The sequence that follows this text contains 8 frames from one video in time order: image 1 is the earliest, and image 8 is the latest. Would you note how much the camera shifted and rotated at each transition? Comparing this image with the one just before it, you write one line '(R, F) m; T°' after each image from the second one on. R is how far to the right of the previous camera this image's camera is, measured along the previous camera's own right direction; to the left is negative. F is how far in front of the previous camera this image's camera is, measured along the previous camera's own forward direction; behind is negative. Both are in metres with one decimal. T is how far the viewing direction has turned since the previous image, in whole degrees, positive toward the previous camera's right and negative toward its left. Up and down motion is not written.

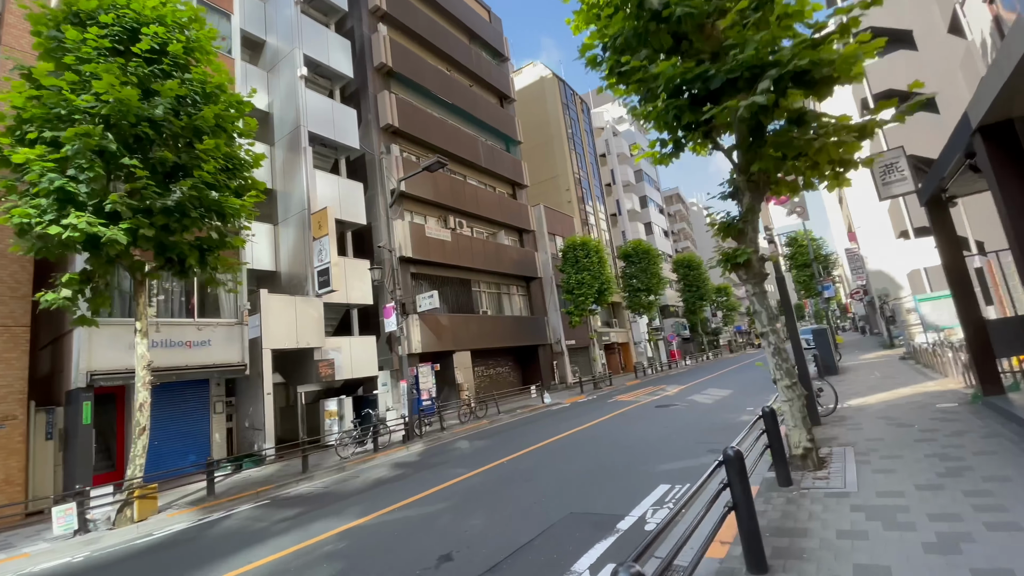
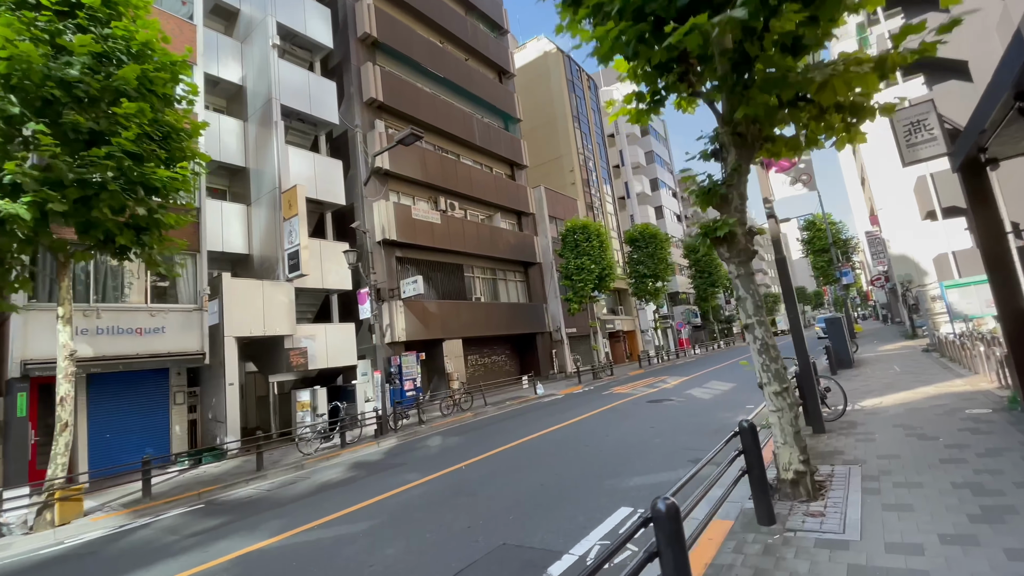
(+1.0, +1.2) m; -2°
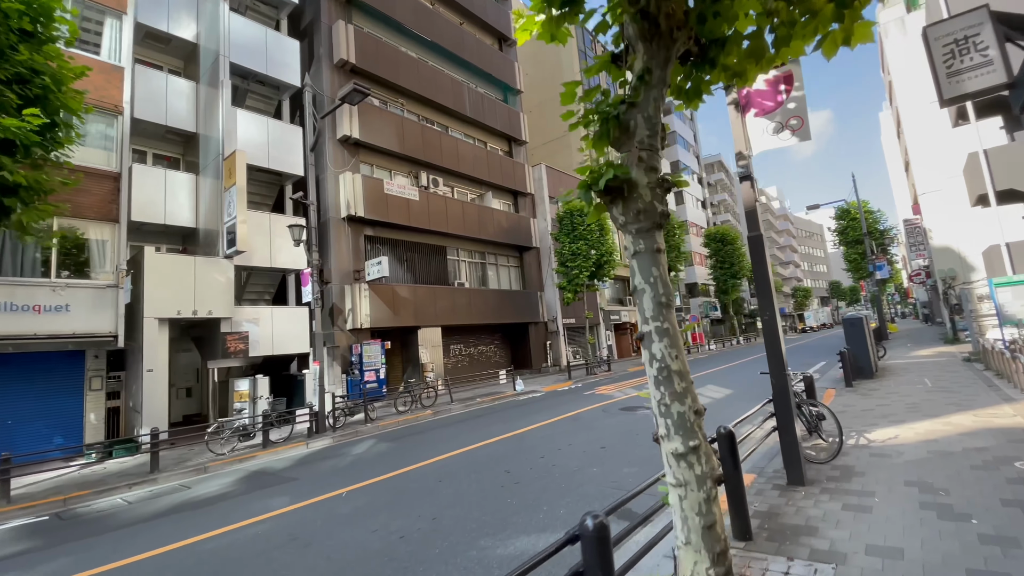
(+1.8, +1.9) m; -3°
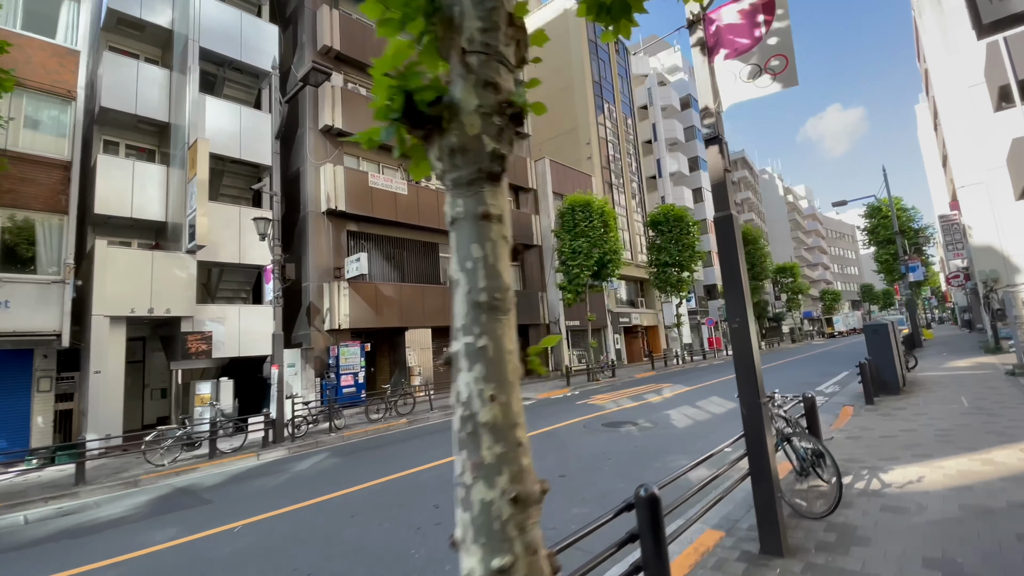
(+1.1, +1.2) m; -3°
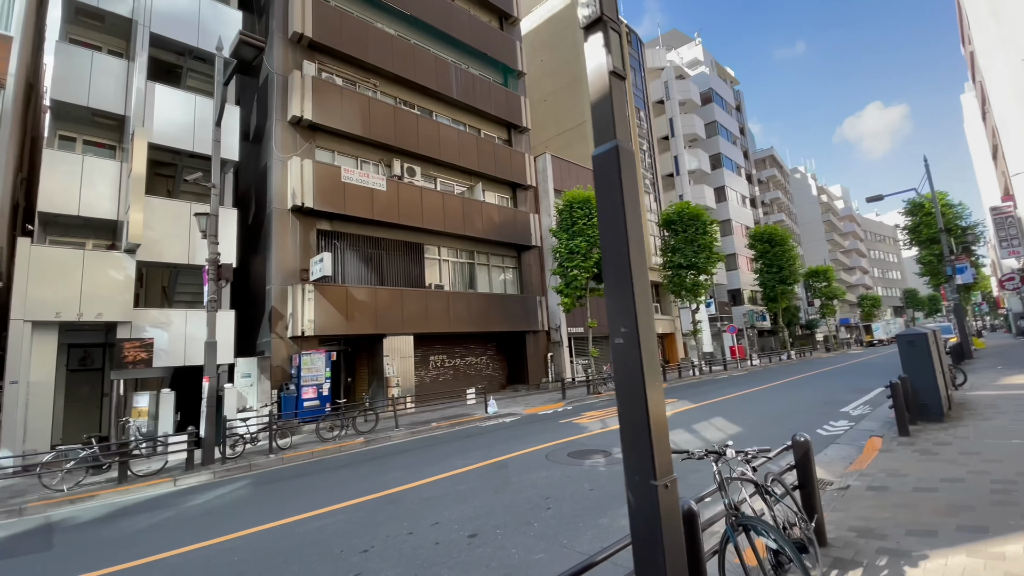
(+1.4, +1.6) m; -3°
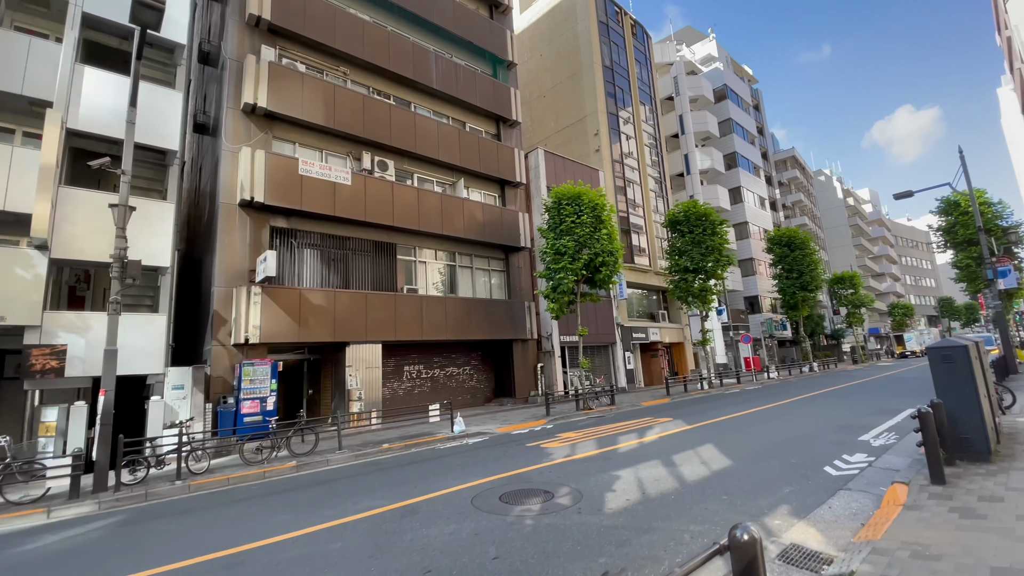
(+1.4, +1.7) m; -2°
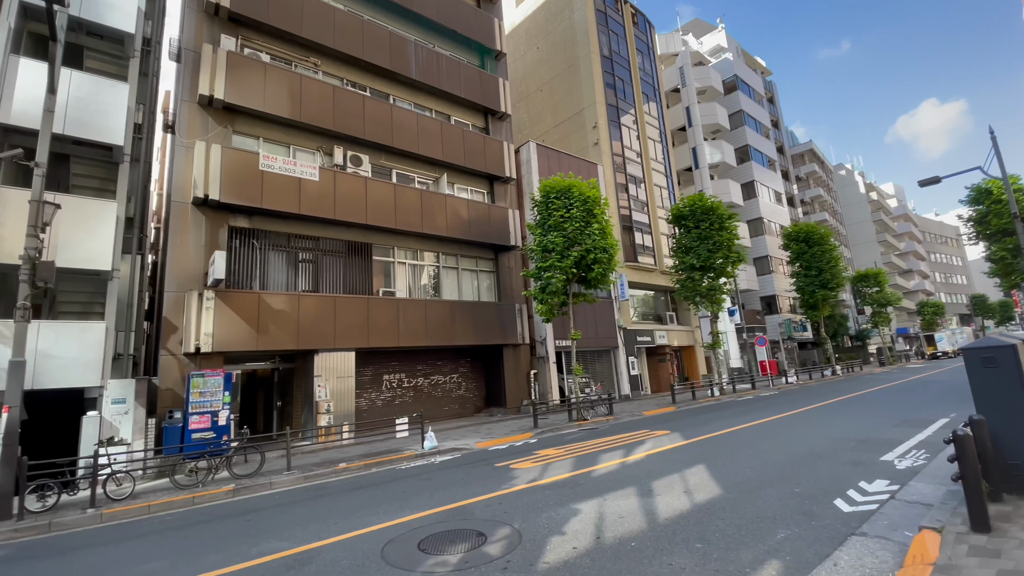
(+1.1, +1.3) m; -2°
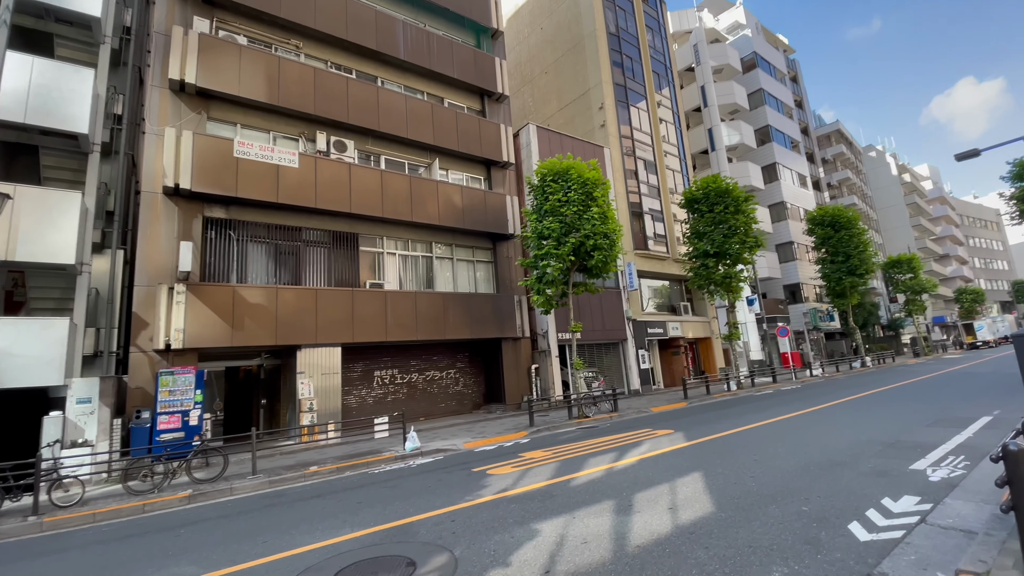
(+0.8, +1.0) m; -3°
